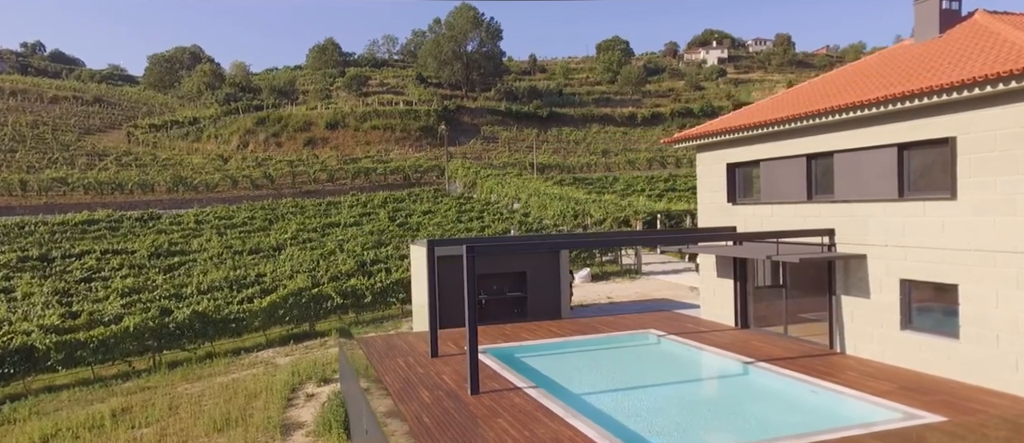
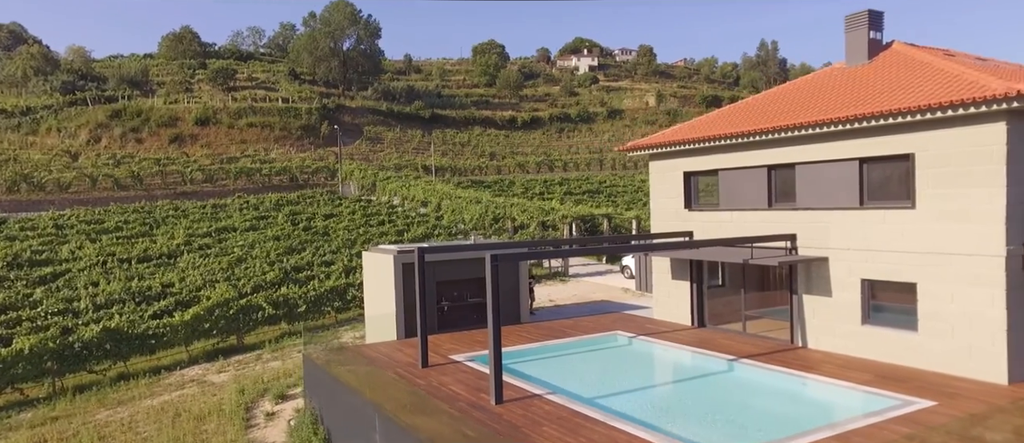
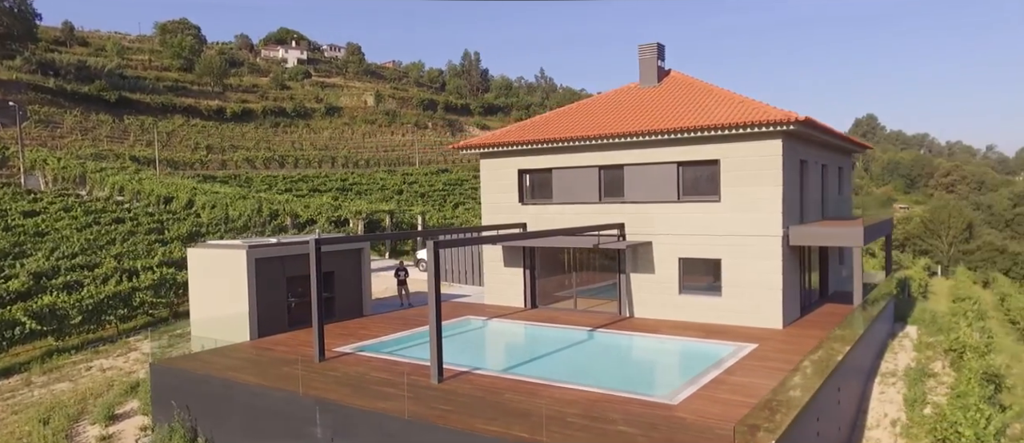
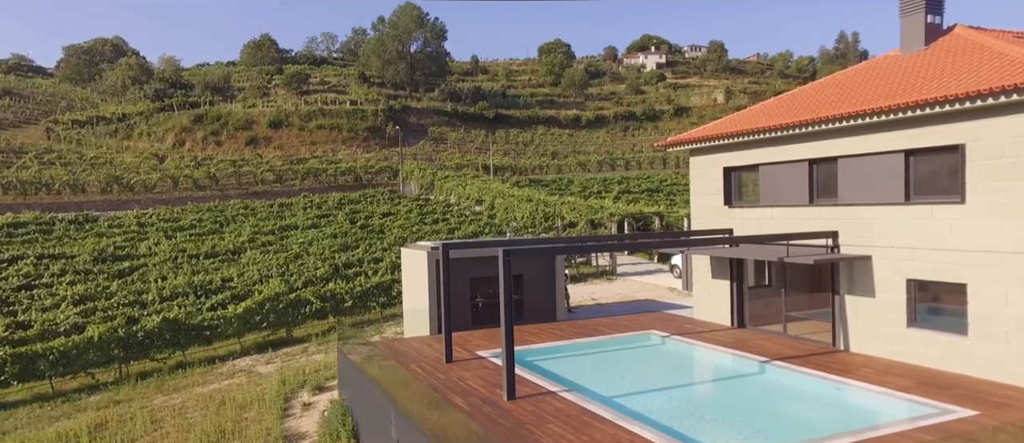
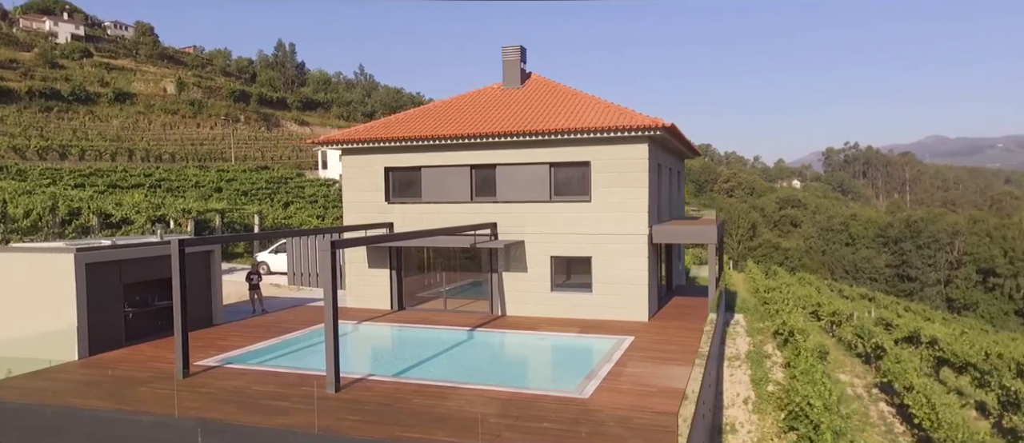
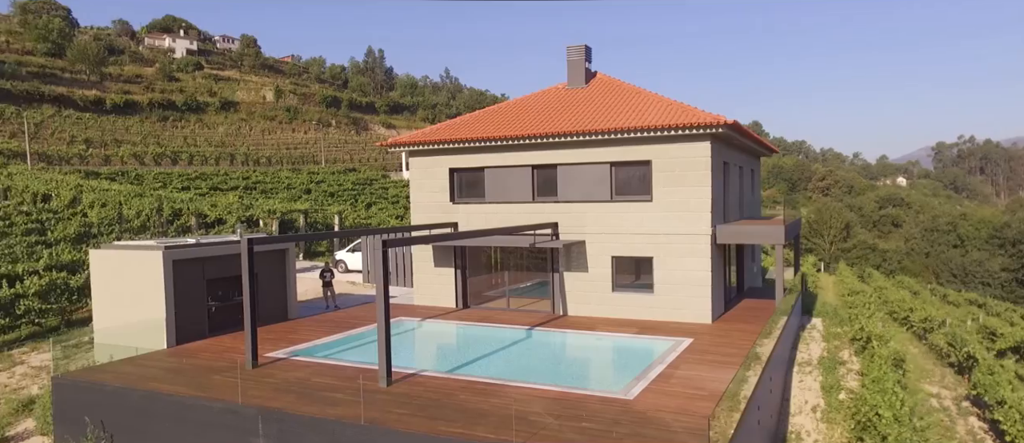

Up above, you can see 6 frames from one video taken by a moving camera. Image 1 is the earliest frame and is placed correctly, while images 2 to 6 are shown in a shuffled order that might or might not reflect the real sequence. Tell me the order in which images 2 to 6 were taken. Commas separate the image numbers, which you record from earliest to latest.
4, 2, 3, 6, 5
